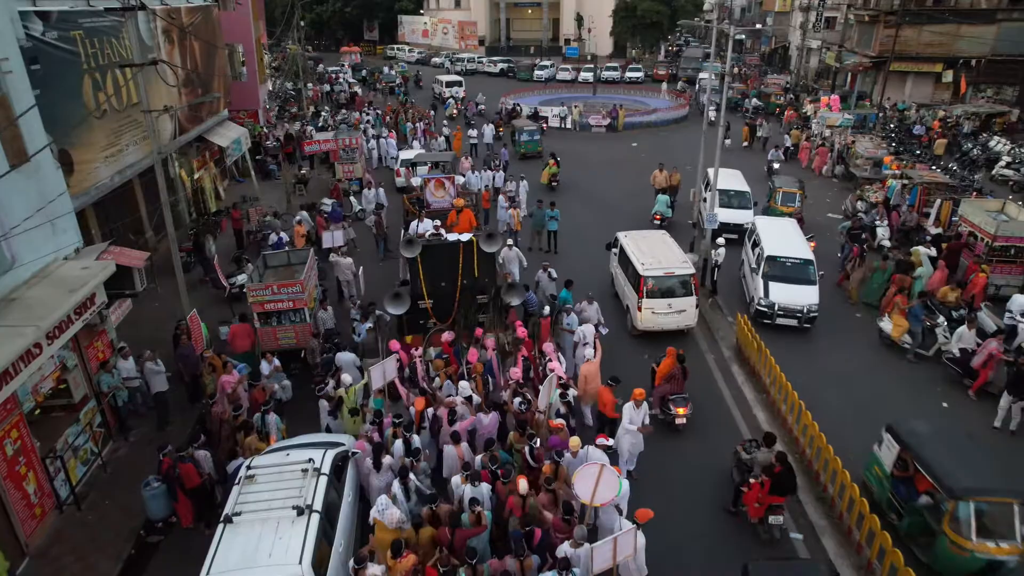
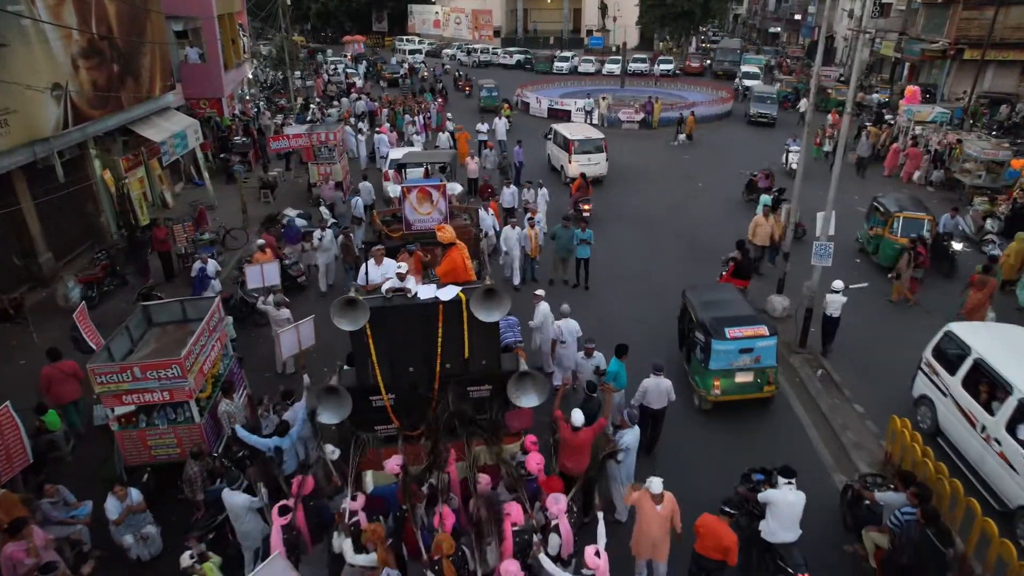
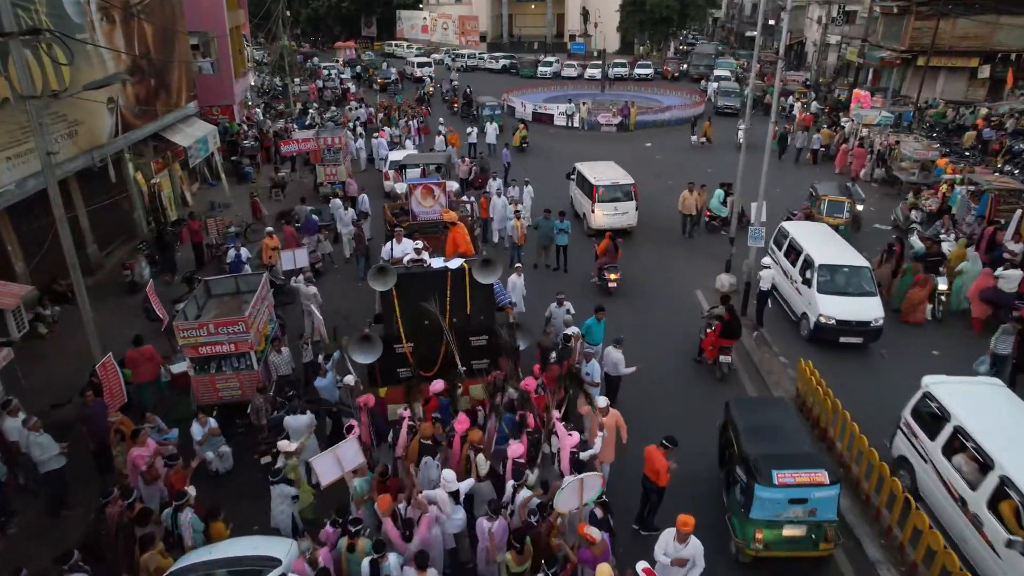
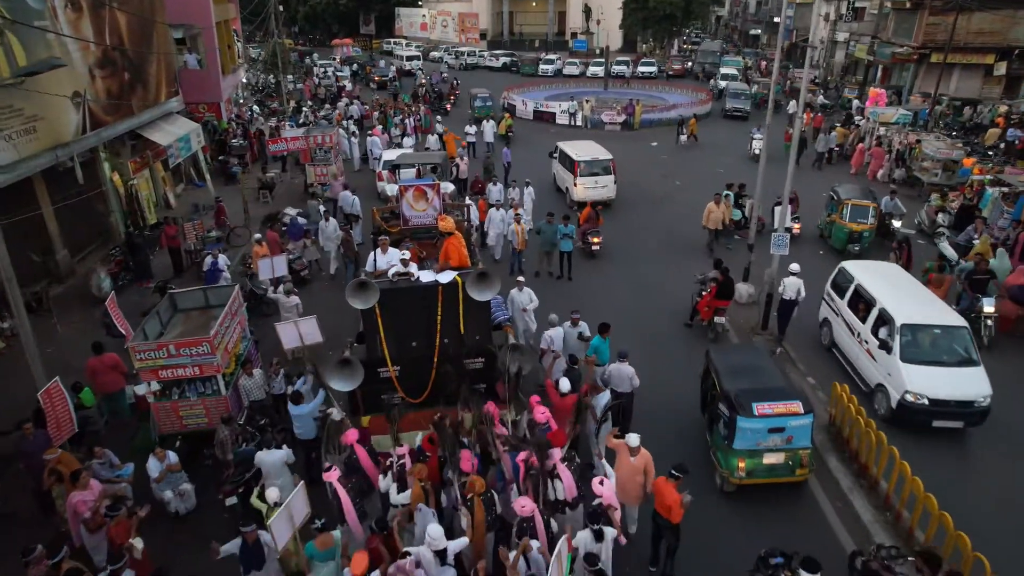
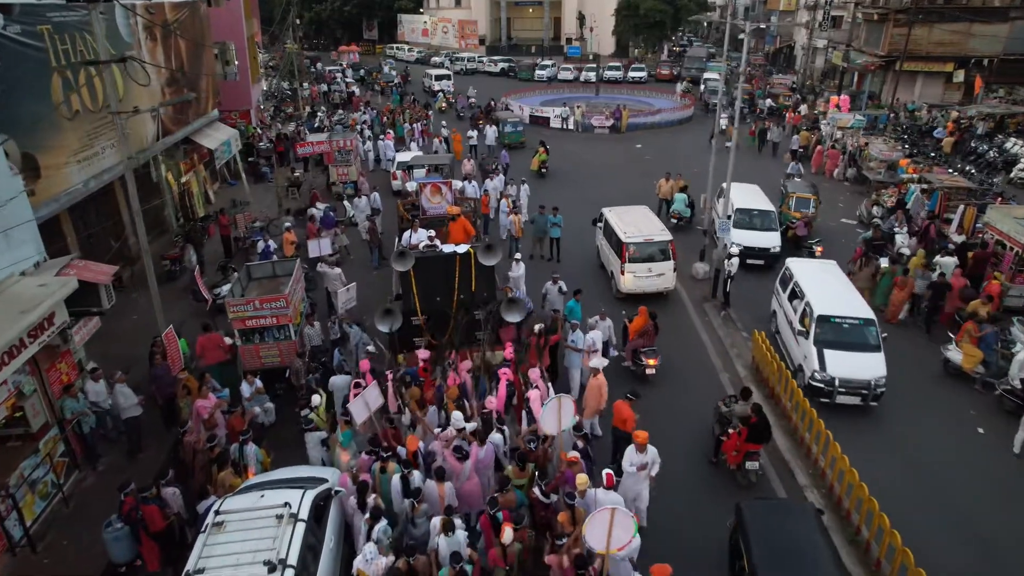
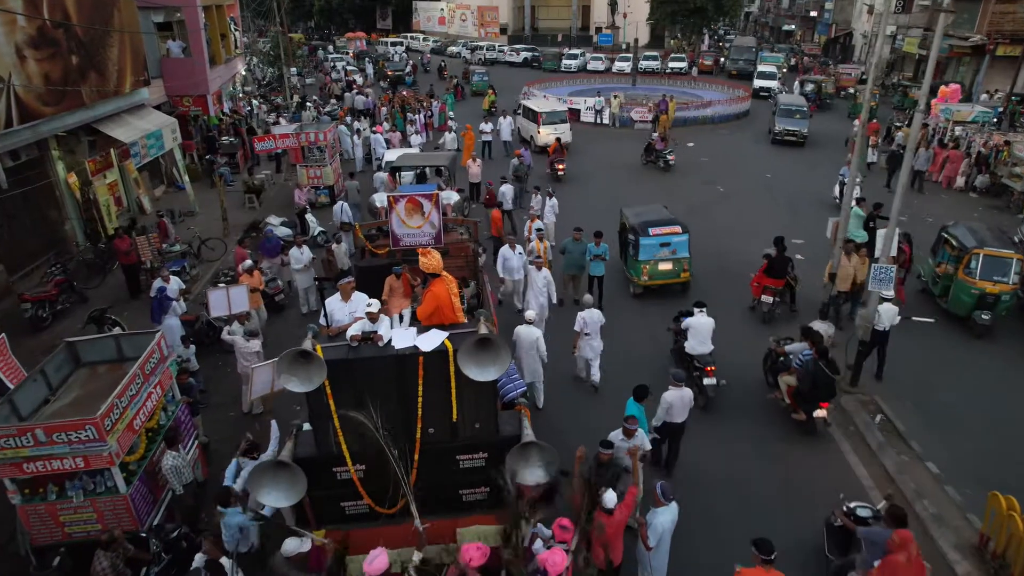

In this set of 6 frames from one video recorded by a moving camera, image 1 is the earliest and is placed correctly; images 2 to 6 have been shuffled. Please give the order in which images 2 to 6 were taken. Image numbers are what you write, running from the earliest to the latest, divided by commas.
5, 3, 4, 2, 6
